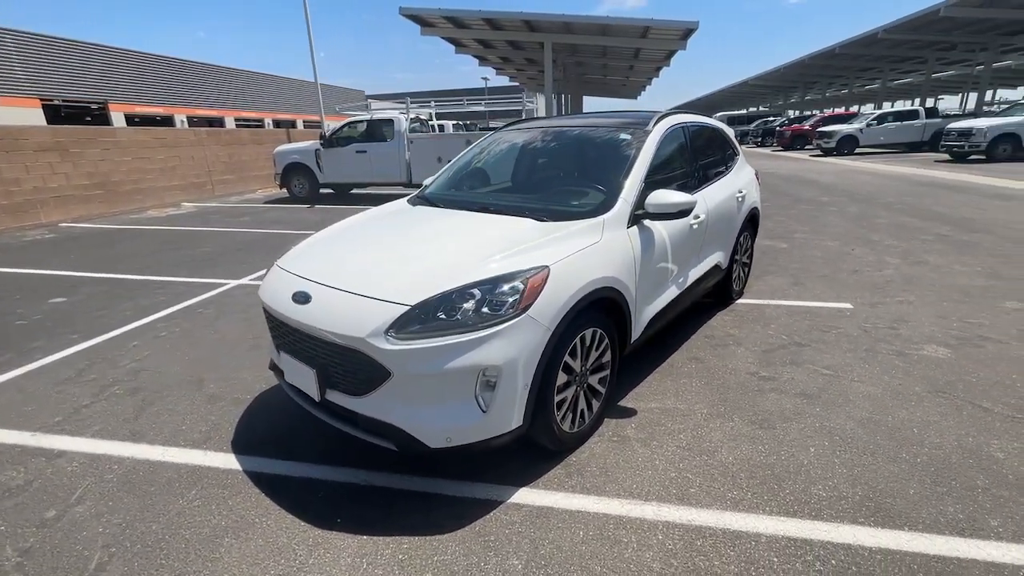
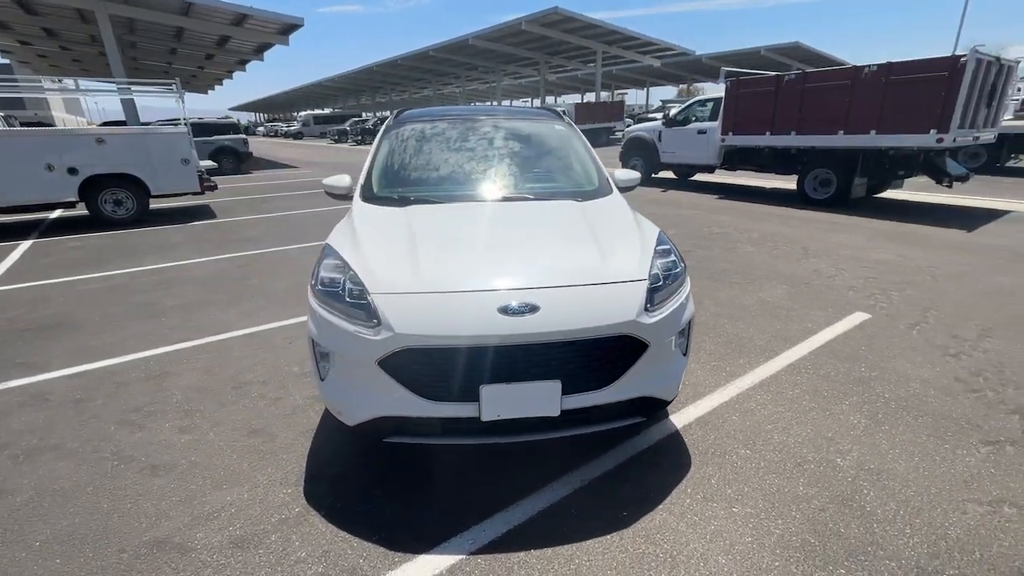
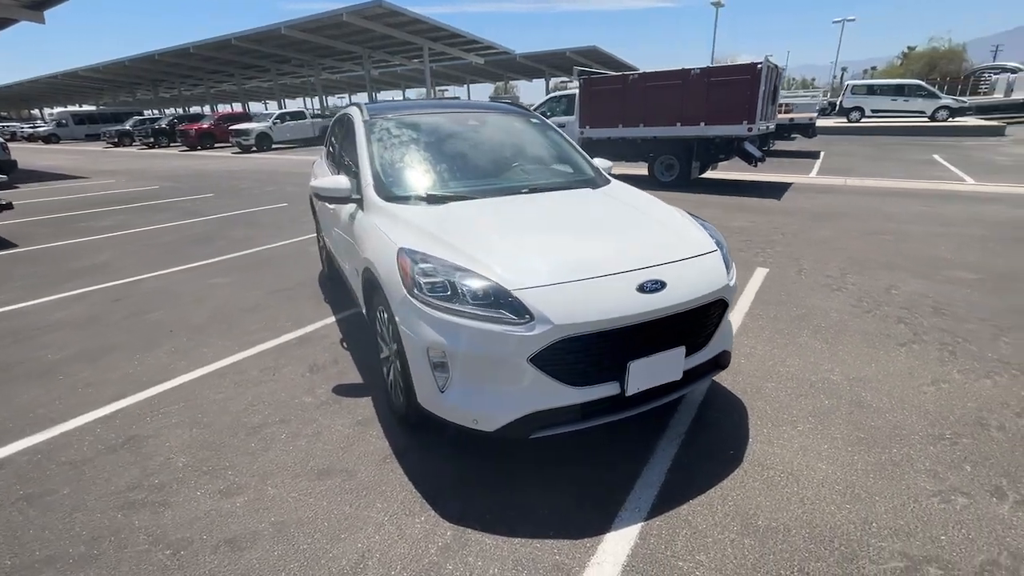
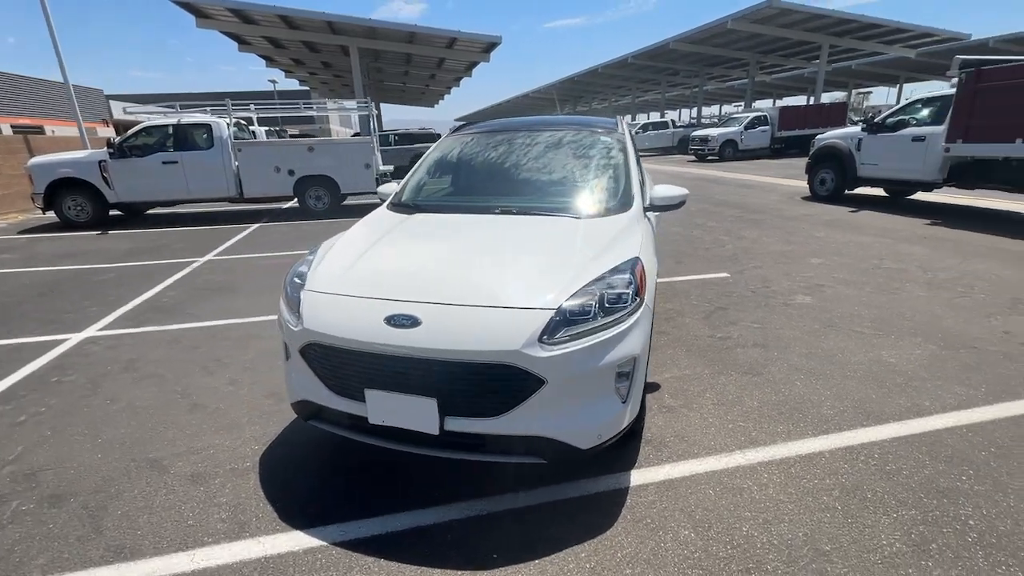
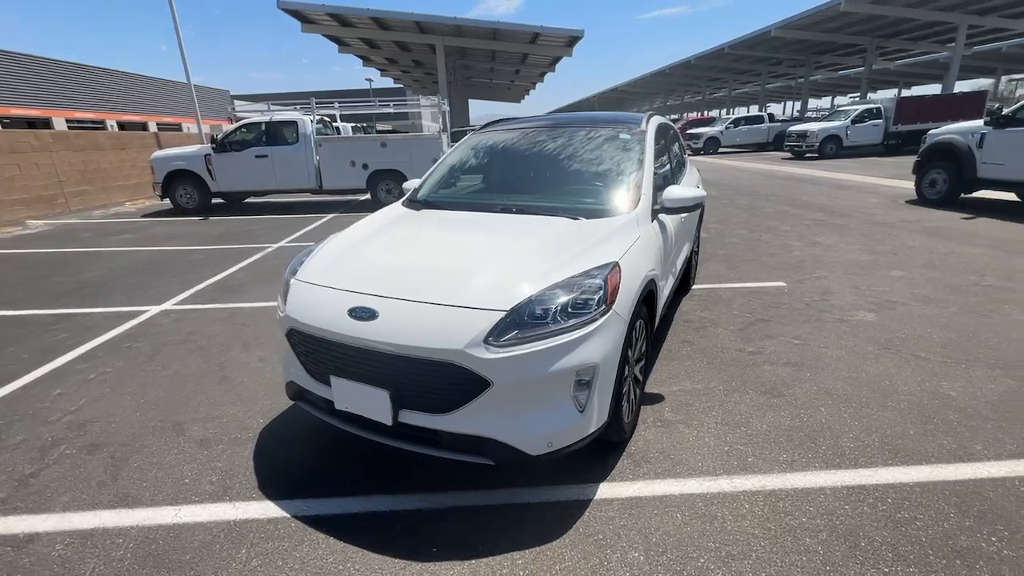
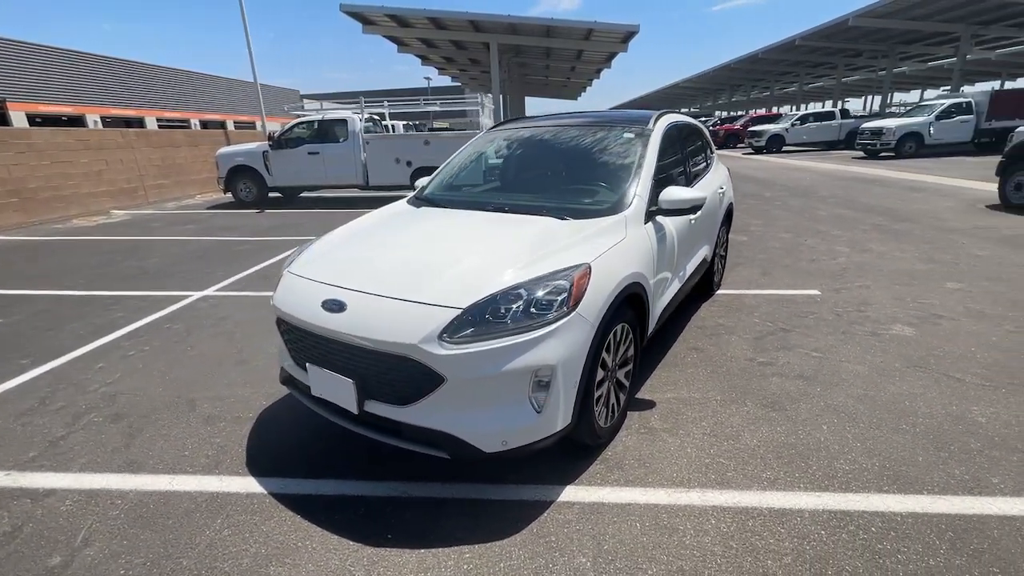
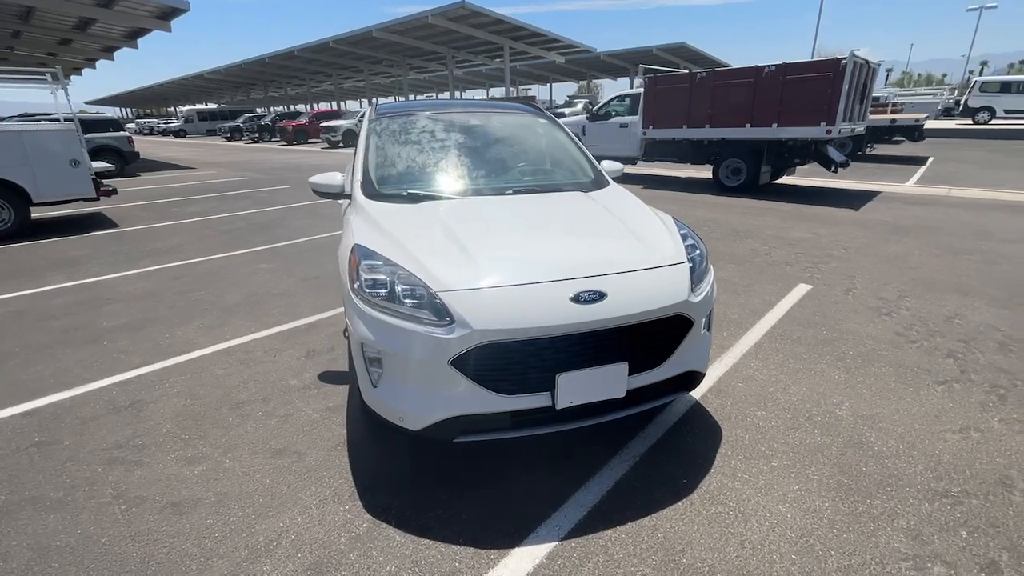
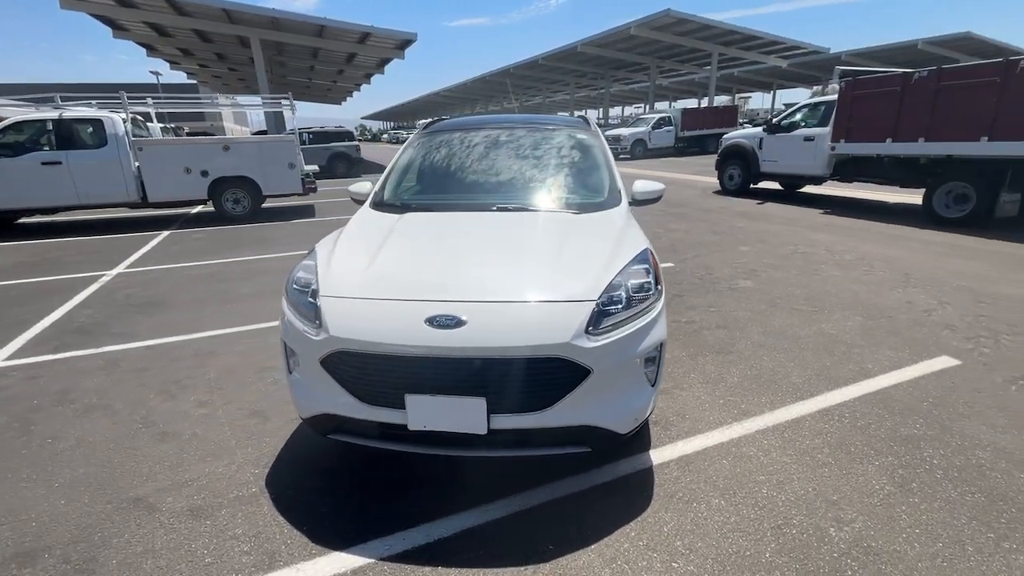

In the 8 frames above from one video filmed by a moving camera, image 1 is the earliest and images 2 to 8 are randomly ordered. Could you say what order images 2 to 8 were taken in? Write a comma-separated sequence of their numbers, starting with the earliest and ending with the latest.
6, 5, 4, 8, 2, 7, 3
